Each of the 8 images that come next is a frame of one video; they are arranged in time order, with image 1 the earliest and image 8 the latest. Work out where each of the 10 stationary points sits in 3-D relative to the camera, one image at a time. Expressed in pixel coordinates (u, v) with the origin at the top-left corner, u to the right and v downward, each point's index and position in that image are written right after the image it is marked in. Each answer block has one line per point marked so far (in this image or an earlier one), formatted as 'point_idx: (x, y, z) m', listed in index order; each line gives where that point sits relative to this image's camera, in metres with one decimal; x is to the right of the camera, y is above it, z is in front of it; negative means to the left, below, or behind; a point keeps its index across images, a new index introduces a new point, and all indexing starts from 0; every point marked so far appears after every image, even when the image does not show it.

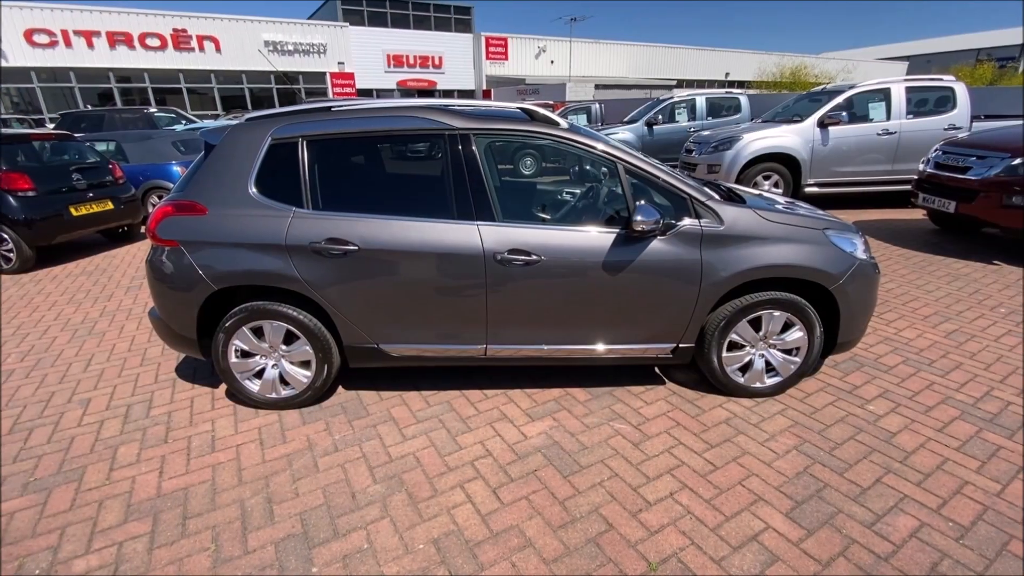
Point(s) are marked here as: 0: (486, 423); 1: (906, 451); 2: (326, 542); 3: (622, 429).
0: (-0.2, -0.8, +3.0) m
1: (+2.2, -0.9, +2.7) m
2: (-0.8, -1.1, +2.2) m
3: (+0.7, -0.8, +2.9) m
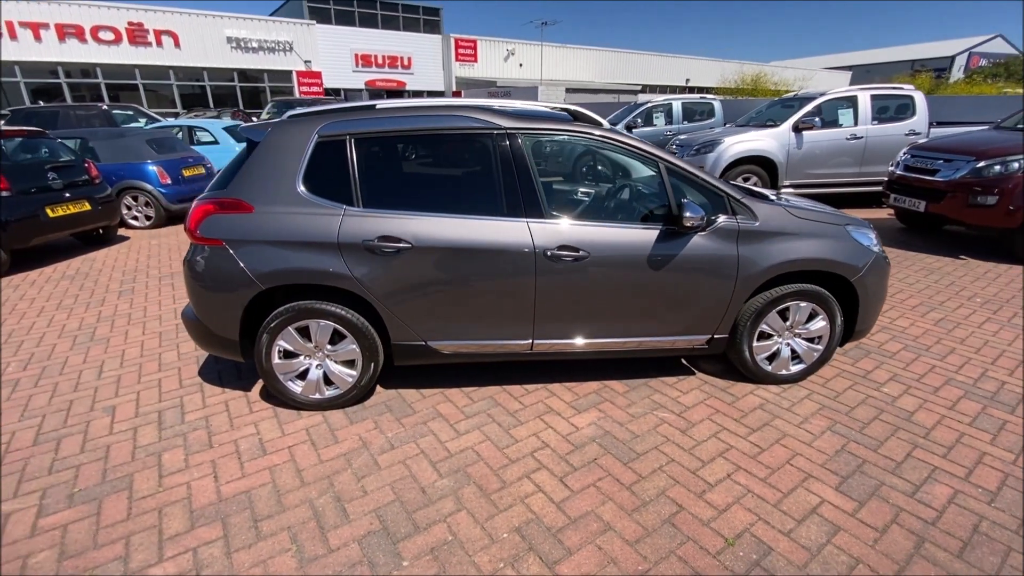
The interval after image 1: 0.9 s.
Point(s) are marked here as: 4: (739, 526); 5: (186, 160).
0: (+0.1, -0.8, +3.1) m
1: (+2.5, -0.8, +3.0) m
2: (-0.4, -1.1, +2.2) m
3: (+1.0, -0.8, +3.0) m
4: (+1.1, -1.1, +2.3) m
5: (-5.7, +2.2, +8.4) m
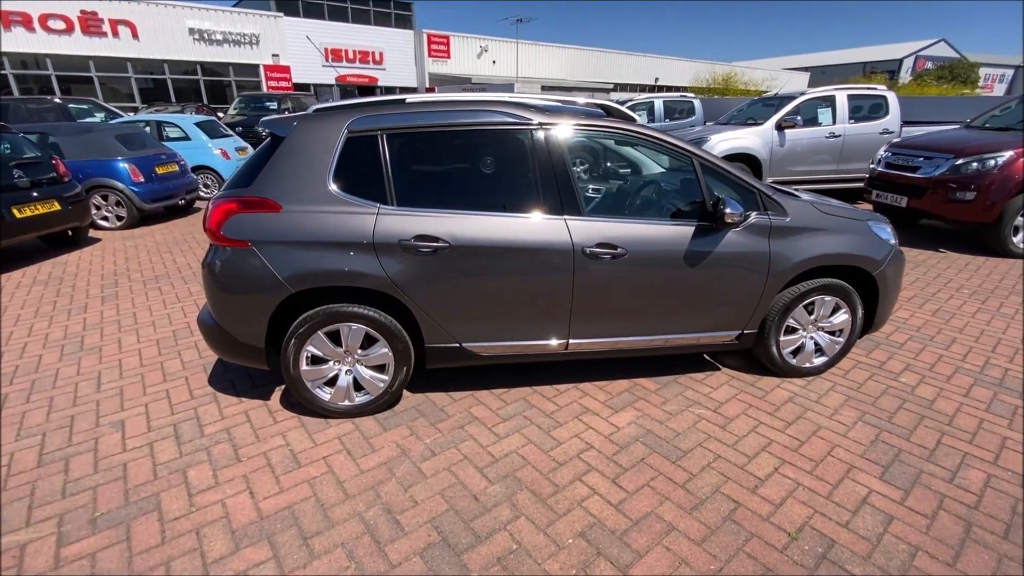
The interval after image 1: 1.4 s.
0: (+0.4, -0.8, +3.0) m
1: (+2.8, -0.8, +3.1) m
2: (-0.2, -1.1, +2.1) m
3: (+1.2, -0.8, +3.0) m
4: (+1.4, -1.1, +2.3) m
5: (-5.8, +2.2, +8.0) m
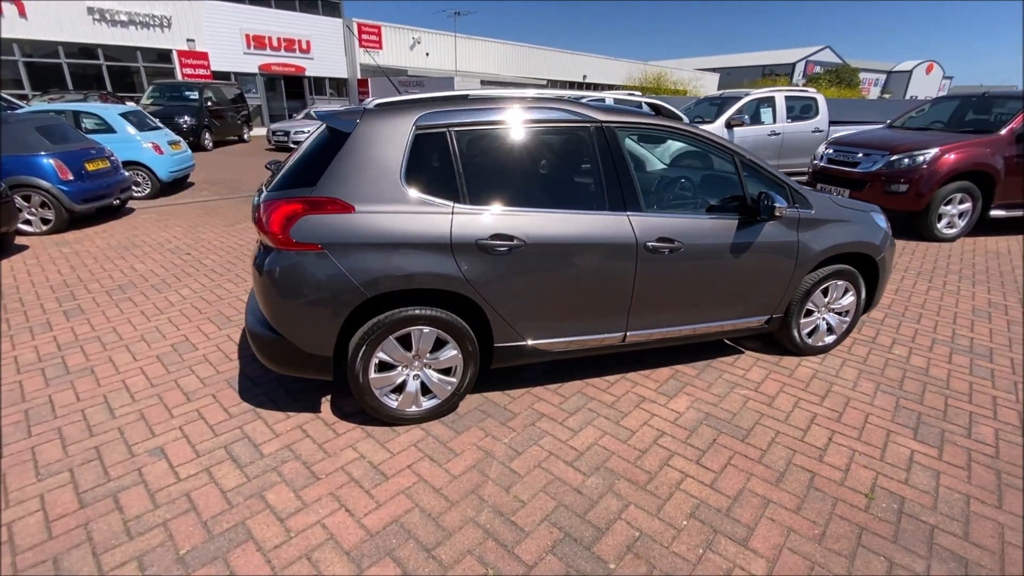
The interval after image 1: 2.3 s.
0: (+0.8, -0.8, +3.1) m
1: (+3.1, -0.7, +3.5) m
2: (+0.4, -1.1, +2.2) m
3: (+1.6, -0.7, +3.3) m
4: (+1.9, -1.0, +2.5) m
5: (-6.2, +2.0, +7.1) m
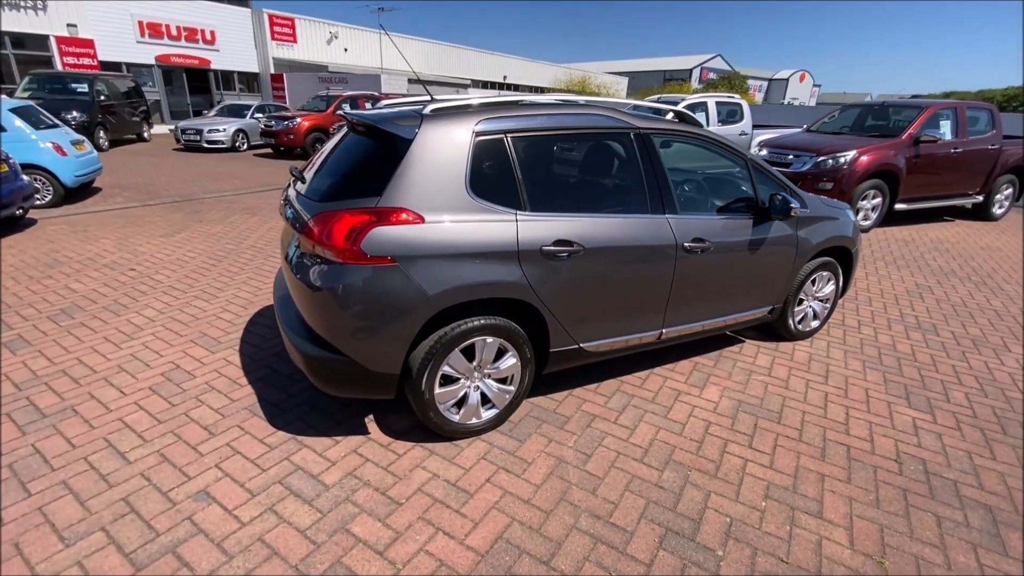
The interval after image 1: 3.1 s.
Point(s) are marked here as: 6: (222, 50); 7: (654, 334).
0: (+1.1, -0.7, +3.3) m
1: (+3.3, -0.5, +4.1) m
2: (+0.9, -1.1, +2.3) m
3: (+1.8, -0.7, +3.6) m
4: (+2.2, -0.9, +2.9) m
5: (-6.6, +1.7, +6.0) m
6: (-12.0, +9.9, +20.2) m
7: (+1.0, -0.3, +3.3) m
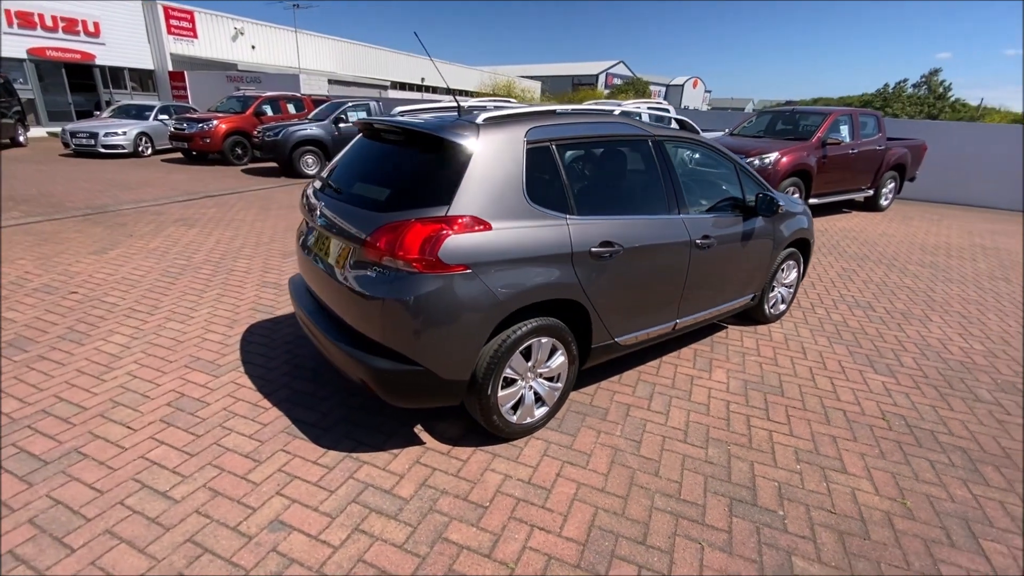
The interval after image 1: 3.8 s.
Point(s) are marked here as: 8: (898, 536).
0: (+1.3, -0.7, +3.5) m
1: (+3.4, -0.4, +4.7) m
2: (+1.3, -1.1, +2.5) m
3: (+2.0, -0.6, +4.0) m
4: (+2.5, -0.8, +3.4) m
5: (-6.8, +1.3, +5.0) m
6: (-15.0, +9.1, +18.1) m
7: (+1.1, -0.3, +3.5) m
8: (+1.9, -1.2, +2.3) m
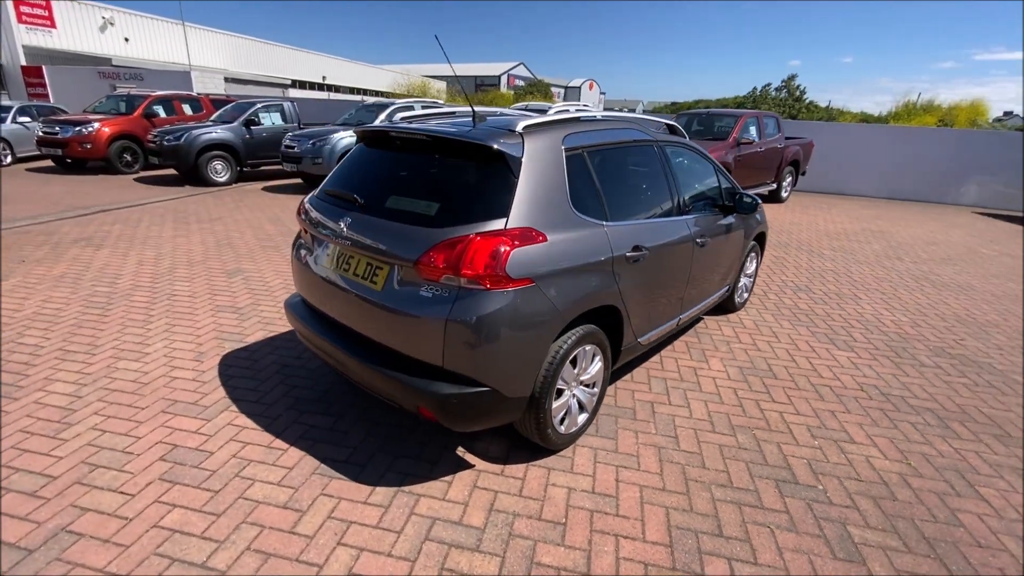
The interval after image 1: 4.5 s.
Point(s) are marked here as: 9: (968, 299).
0: (+1.4, -0.7, +3.7) m
1: (+3.2, -0.2, +5.3) m
2: (+1.6, -1.0, +2.7) m
3: (+2.0, -0.5, +4.3) m
4: (+2.6, -0.7, +3.8) m
5: (-7.0, +0.8, +3.7) m
6: (-17.9, +7.9, +15.1) m
7: (+1.2, -0.3, +3.7) m
8: (+2.2, -1.1, +2.7) m
9: (+5.4, -0.1, +5.8) m
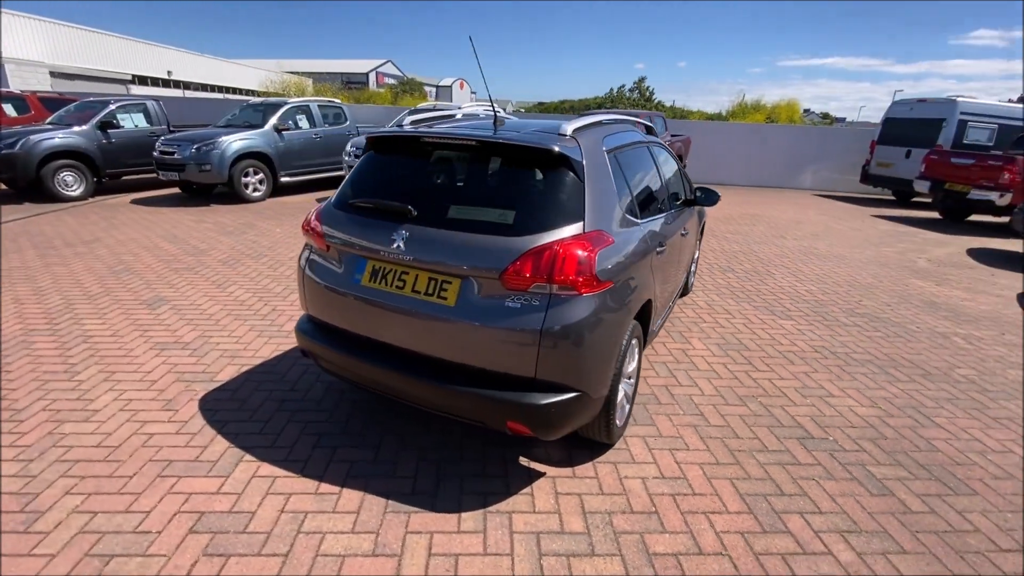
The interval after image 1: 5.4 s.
0: (+1.4, -0.6, +4.1) m
1: (+2.8, 0.0, +5.9) m
2: (+1.9, -0.9, +3.1) m
3: (+1.9, -0.4, +4.7) m
4: (+2.6, -0.5, +4.4) m
5: (-6.7, +0.1, +2.0) m
6: (-20.6, +6.2, +10.4) m
7: (+1.3, -0.2, +4.0) m
8: (+2.5, -0.9, +3.2) m
9: (+4.8, +0.3, +7.0) m
